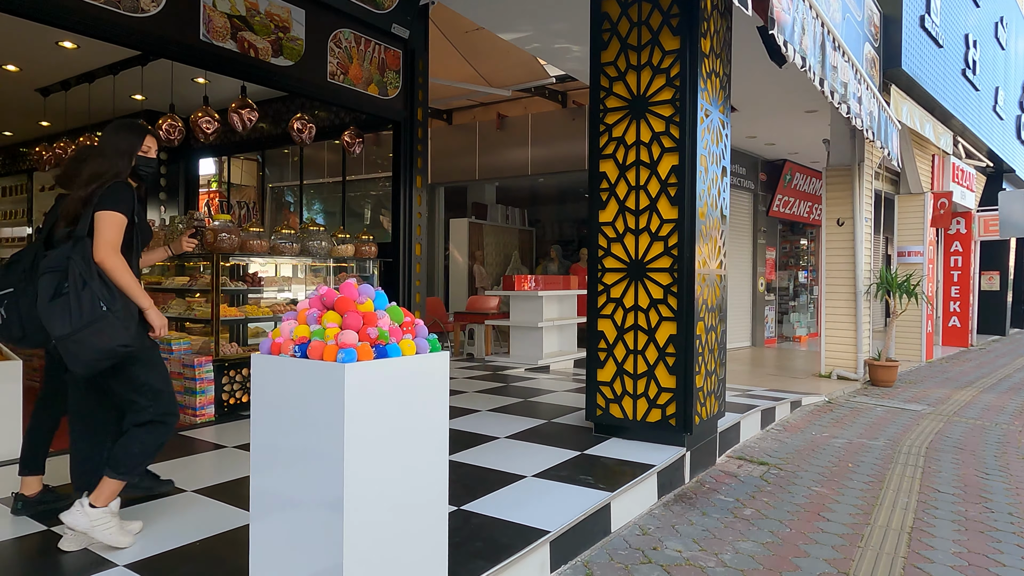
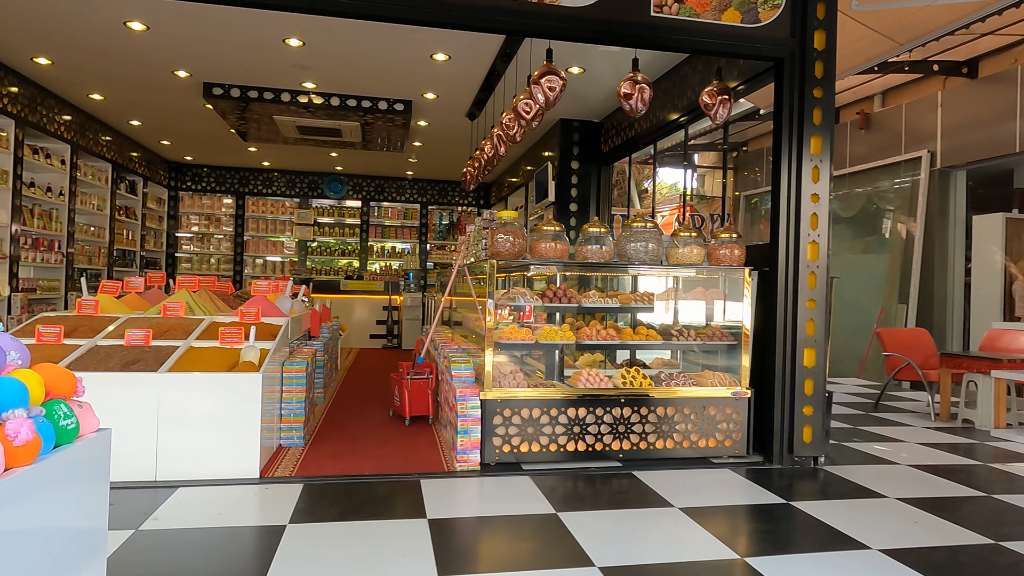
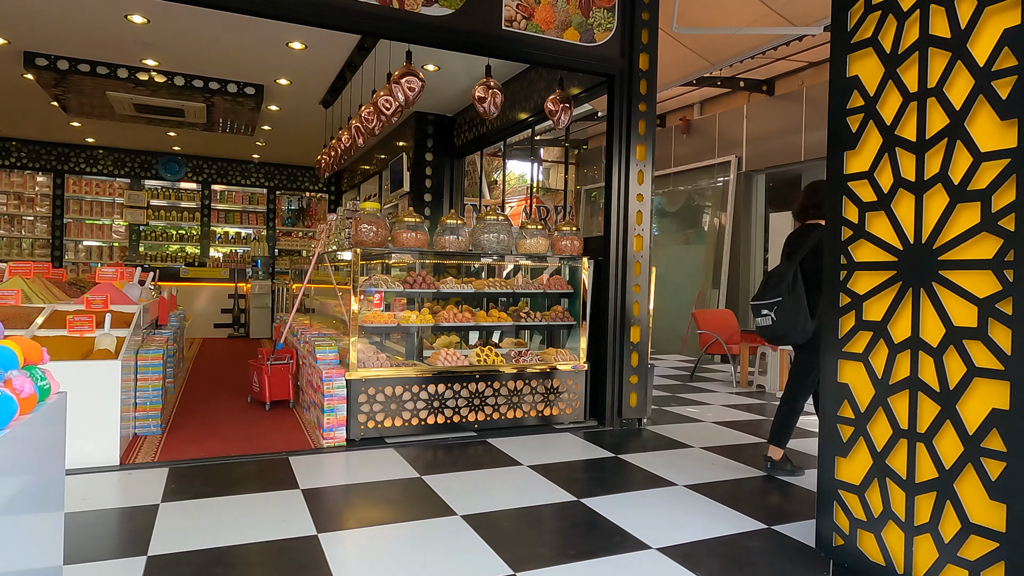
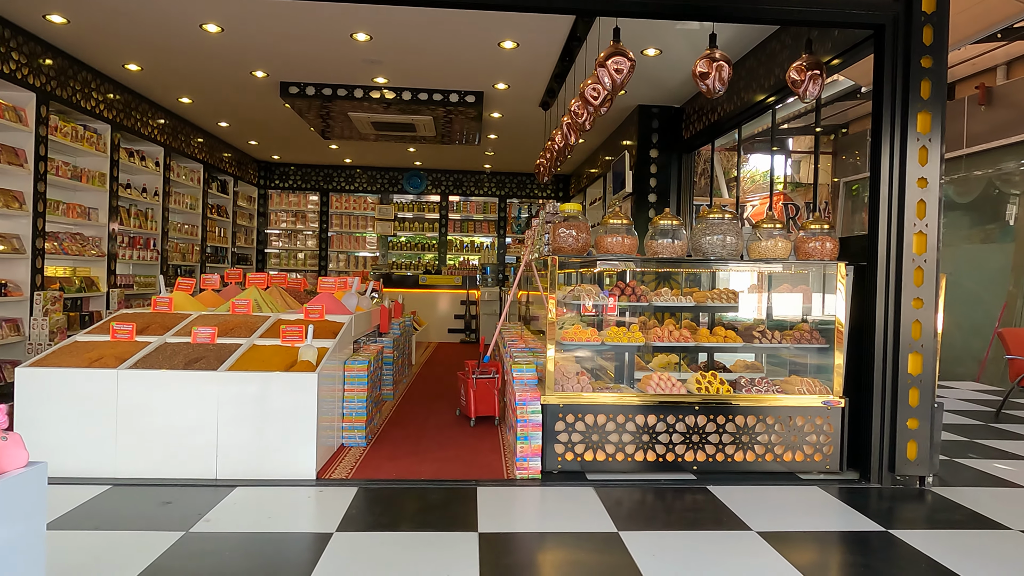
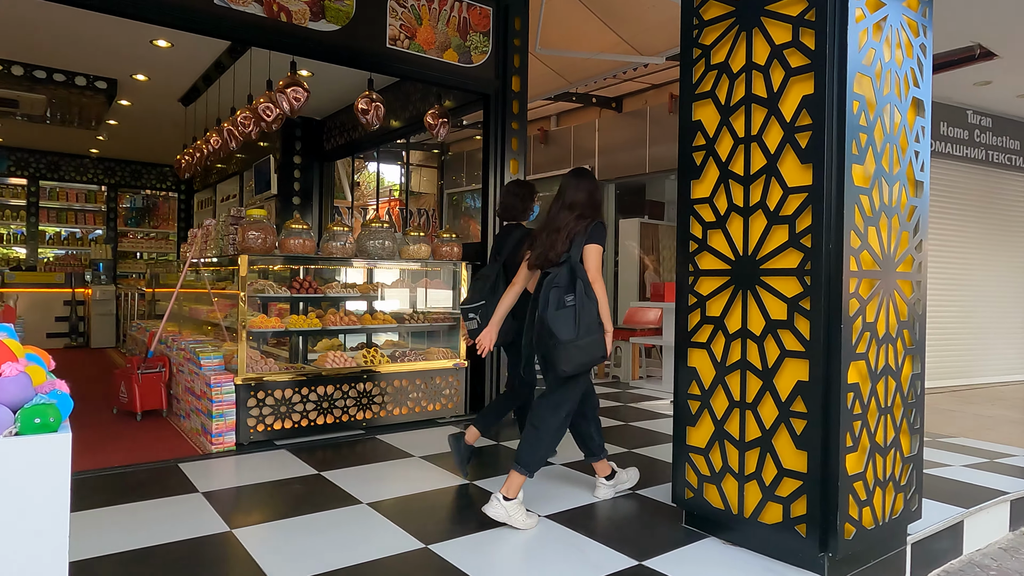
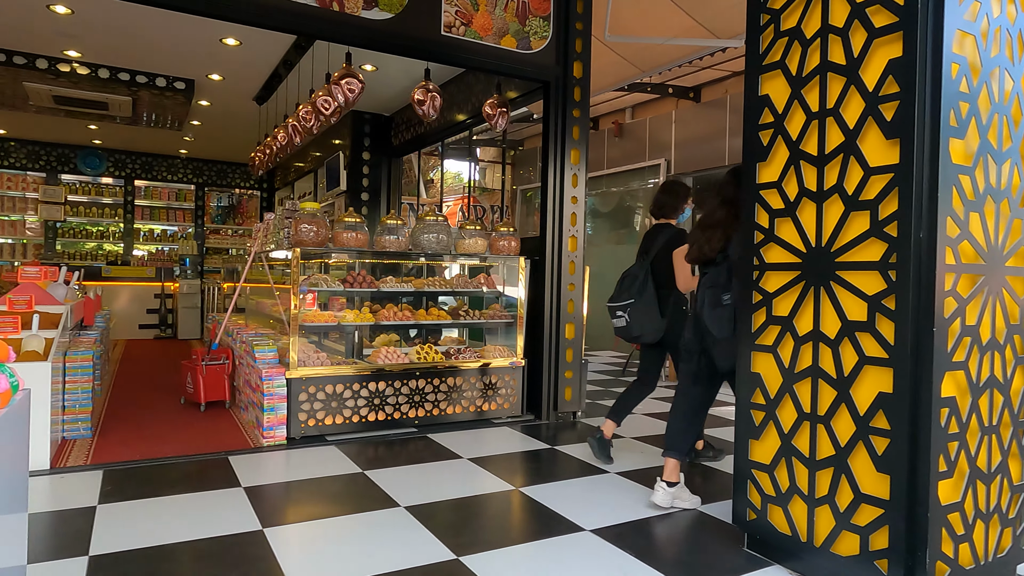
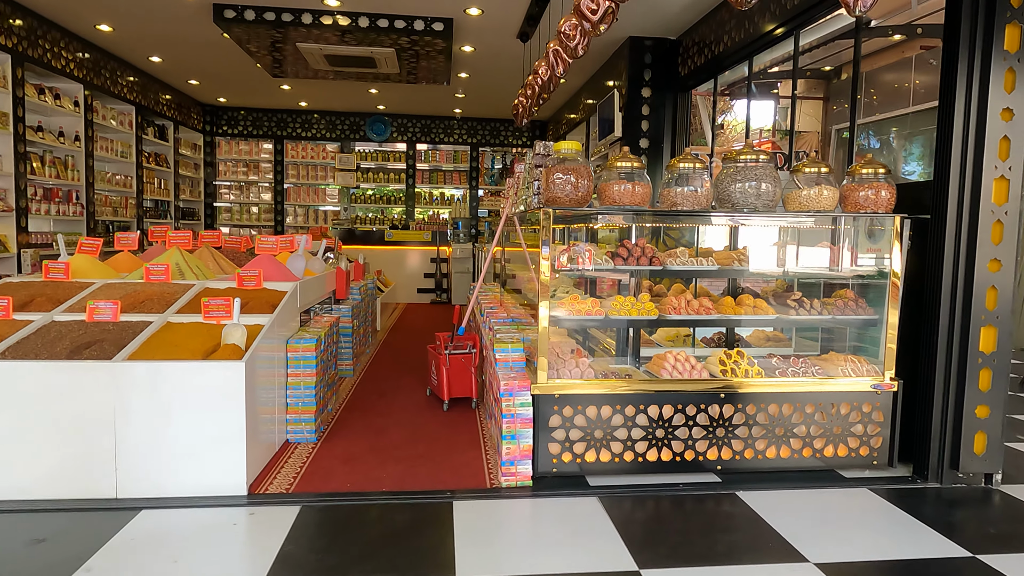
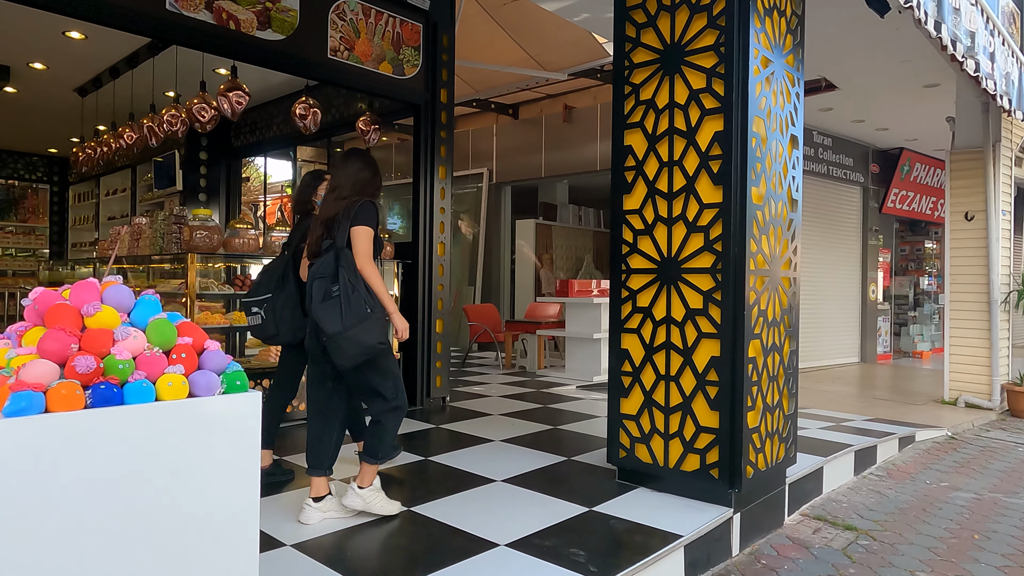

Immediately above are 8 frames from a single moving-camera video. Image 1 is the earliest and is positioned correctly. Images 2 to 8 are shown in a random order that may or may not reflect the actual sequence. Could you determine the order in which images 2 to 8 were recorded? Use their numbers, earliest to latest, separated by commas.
8, 5, 6, 3, 2, 4, 7
